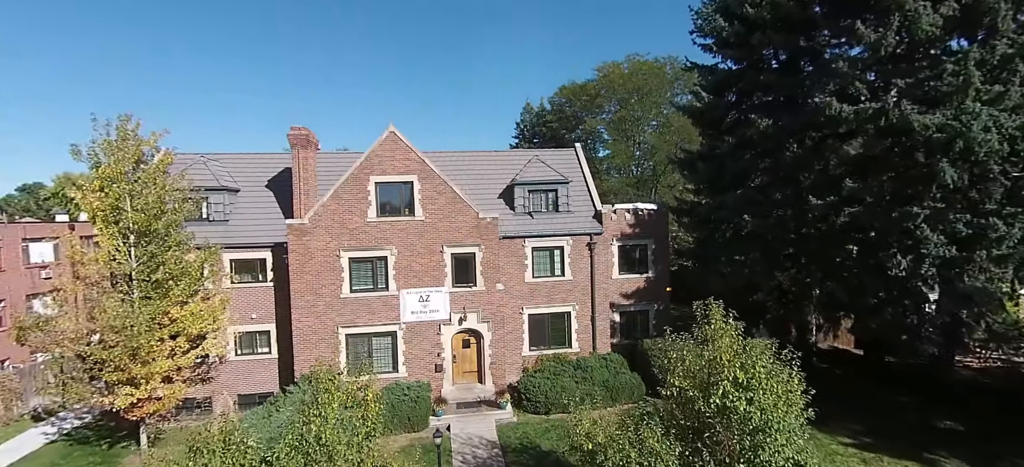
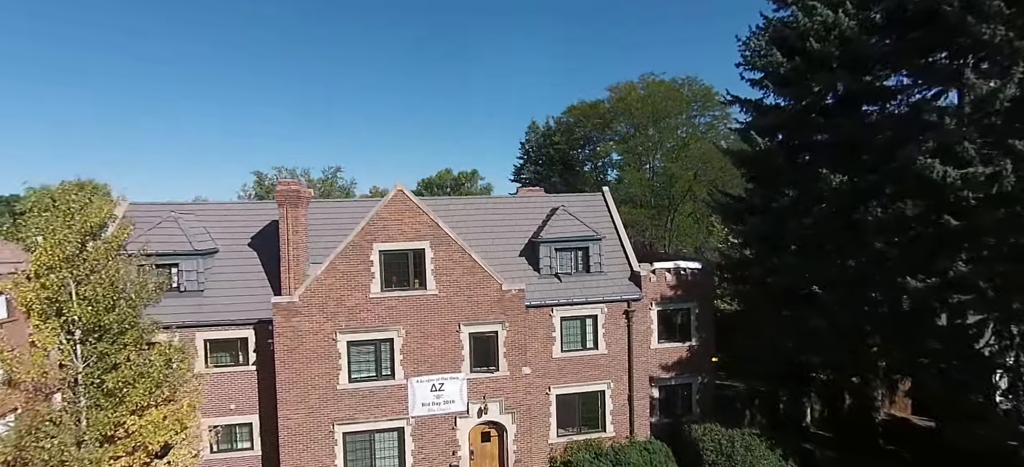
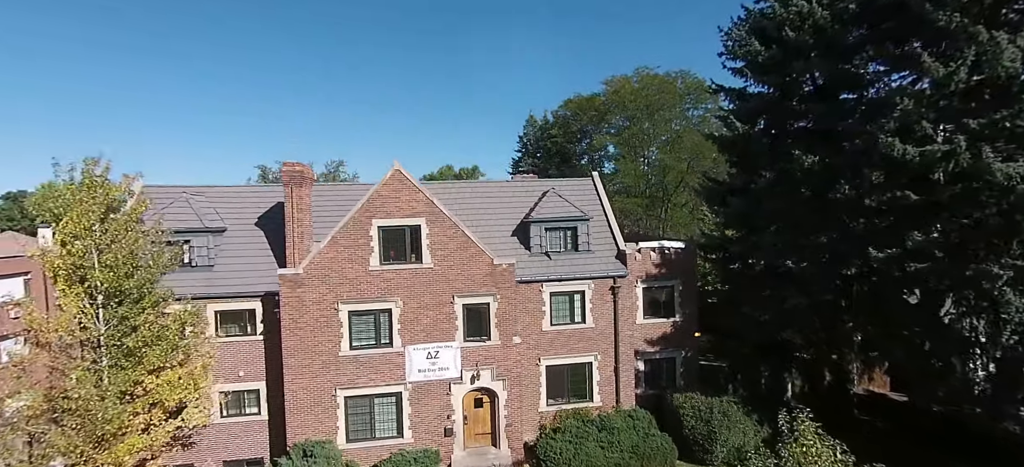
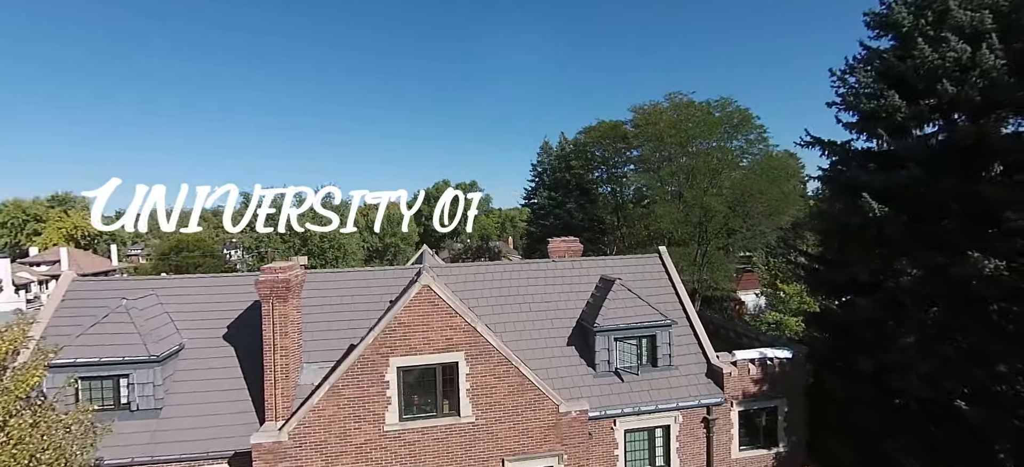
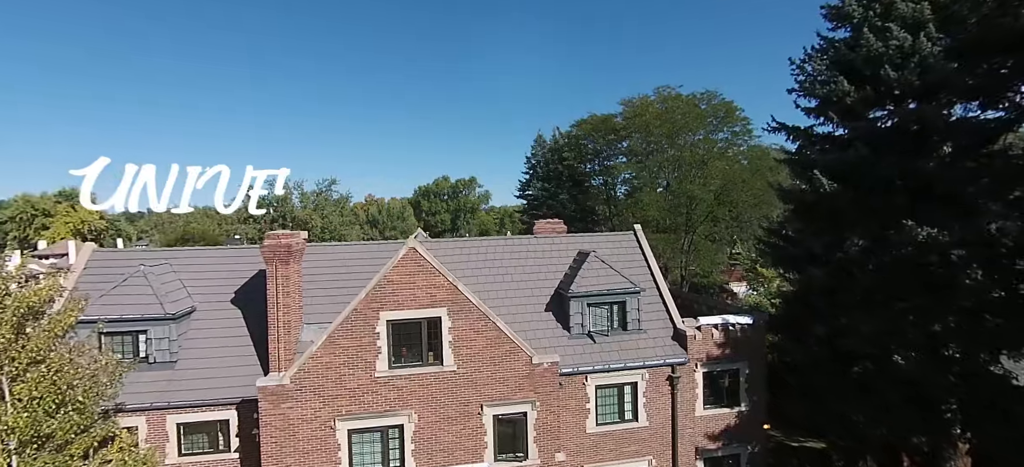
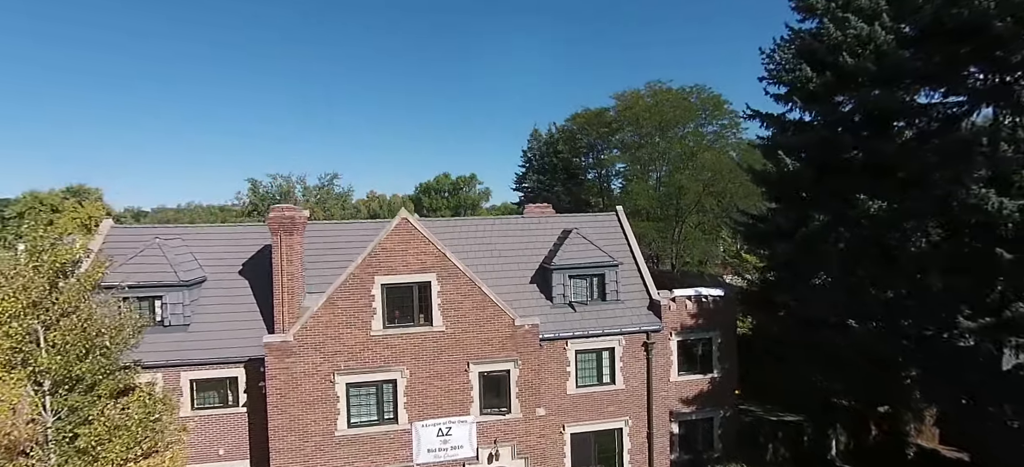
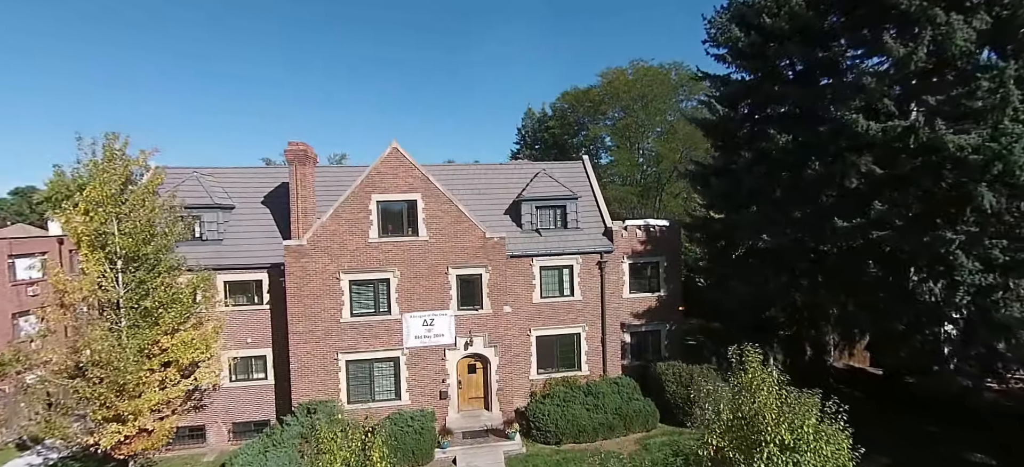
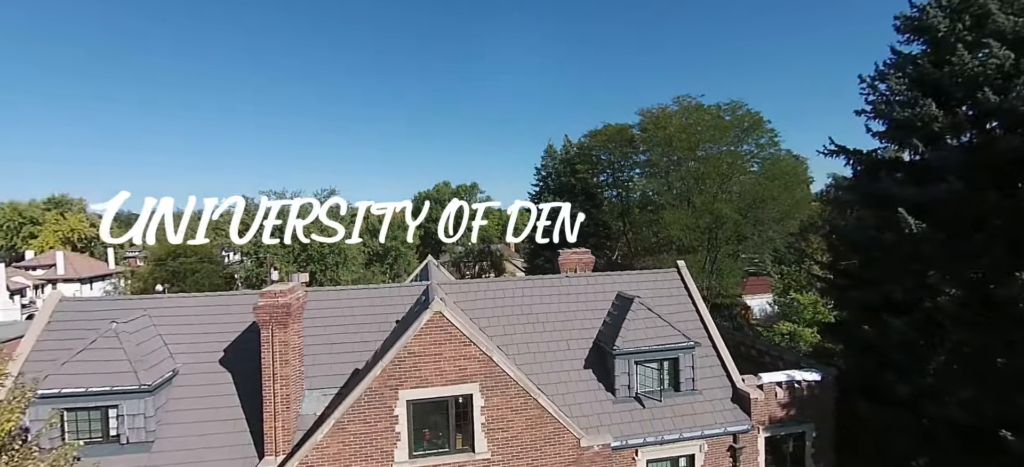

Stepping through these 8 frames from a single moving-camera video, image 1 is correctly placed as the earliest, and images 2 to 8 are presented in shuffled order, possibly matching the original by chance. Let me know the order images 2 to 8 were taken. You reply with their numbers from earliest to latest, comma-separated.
7, 3, 2, 6, 5, 4, 8
